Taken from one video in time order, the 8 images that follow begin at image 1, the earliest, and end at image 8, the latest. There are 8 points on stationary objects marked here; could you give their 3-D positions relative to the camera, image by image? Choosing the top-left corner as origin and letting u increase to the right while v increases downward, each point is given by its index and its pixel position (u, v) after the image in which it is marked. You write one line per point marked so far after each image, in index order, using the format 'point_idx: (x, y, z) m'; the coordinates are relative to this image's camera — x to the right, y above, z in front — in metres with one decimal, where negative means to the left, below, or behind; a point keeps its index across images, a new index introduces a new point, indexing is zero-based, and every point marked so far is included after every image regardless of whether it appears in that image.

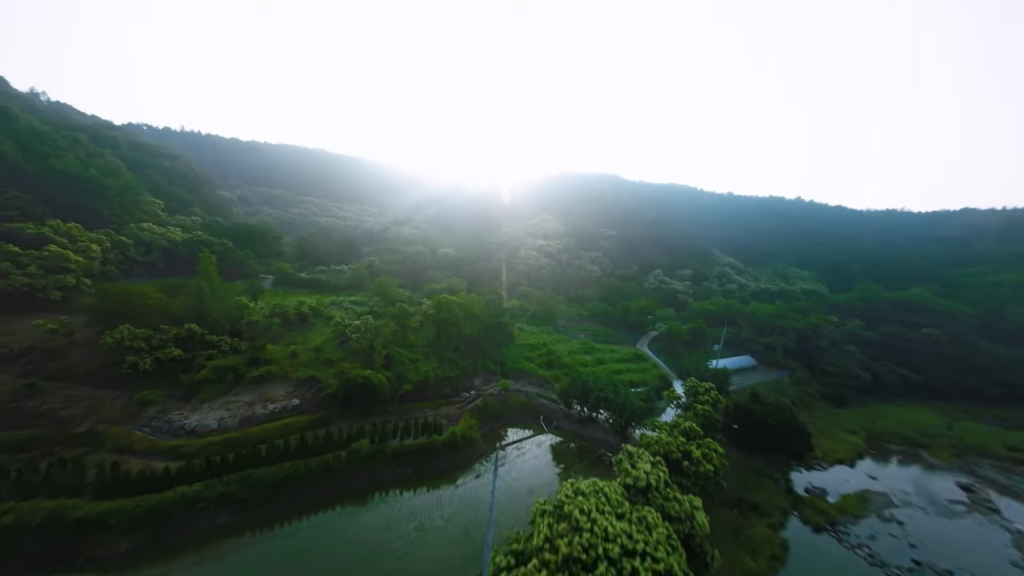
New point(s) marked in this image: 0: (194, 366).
0: (-18.2, -4.5, +19.3) m
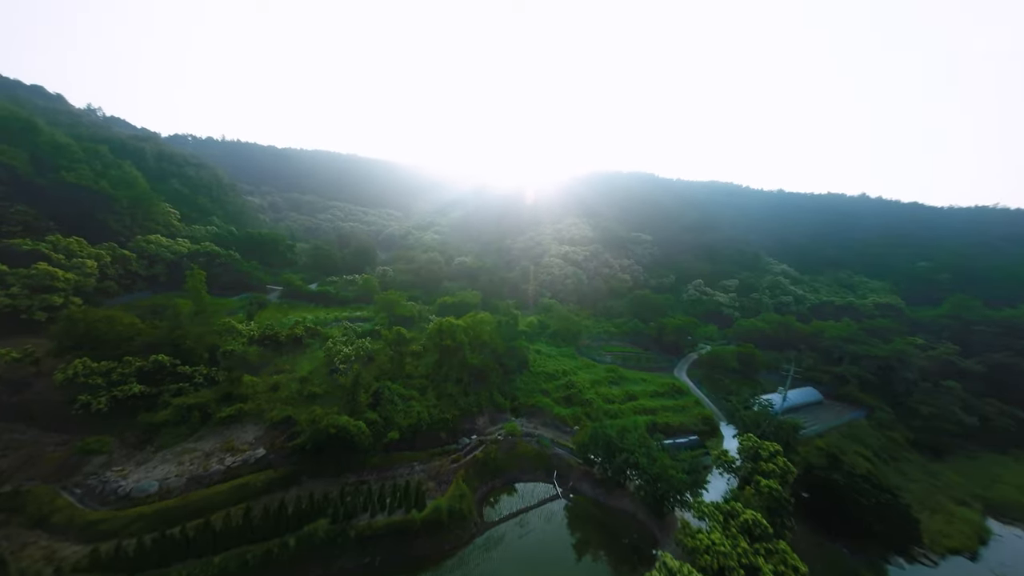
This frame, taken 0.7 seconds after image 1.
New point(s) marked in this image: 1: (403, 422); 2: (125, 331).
0: (-18.0, -5.9, +17.1) m
1: (-6.0, -7.3, +18.4) m
2: (-21.3, -2.4, +18.5) m
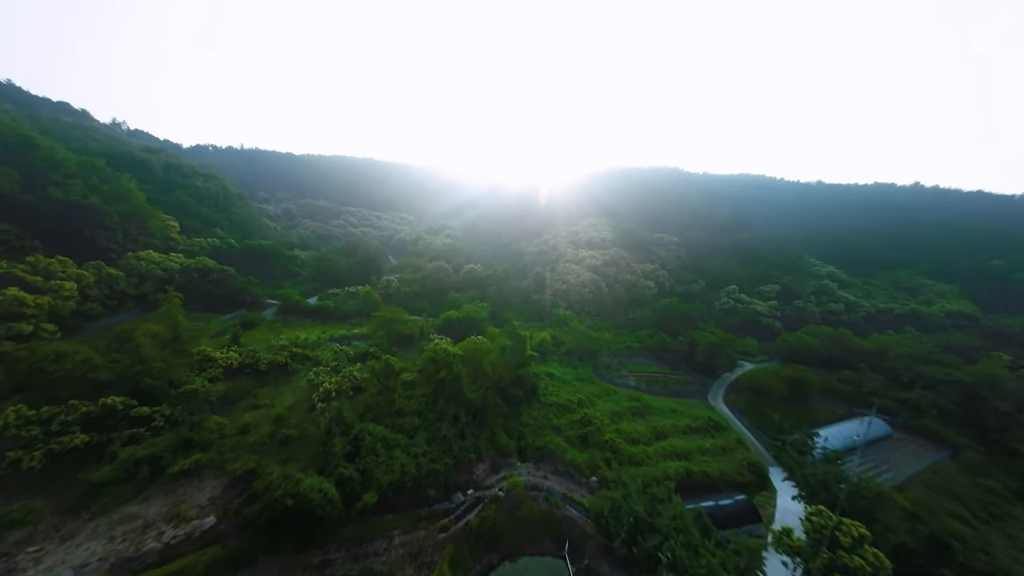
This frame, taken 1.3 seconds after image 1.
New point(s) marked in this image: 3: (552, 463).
0: (-18.0, -7.5, +14.8) m
1: (-5.9, -8.7, +15.4) m
2: (-21.2, -3.9, +16.4) m
3: (+2.3, -9.9, +19.1) m
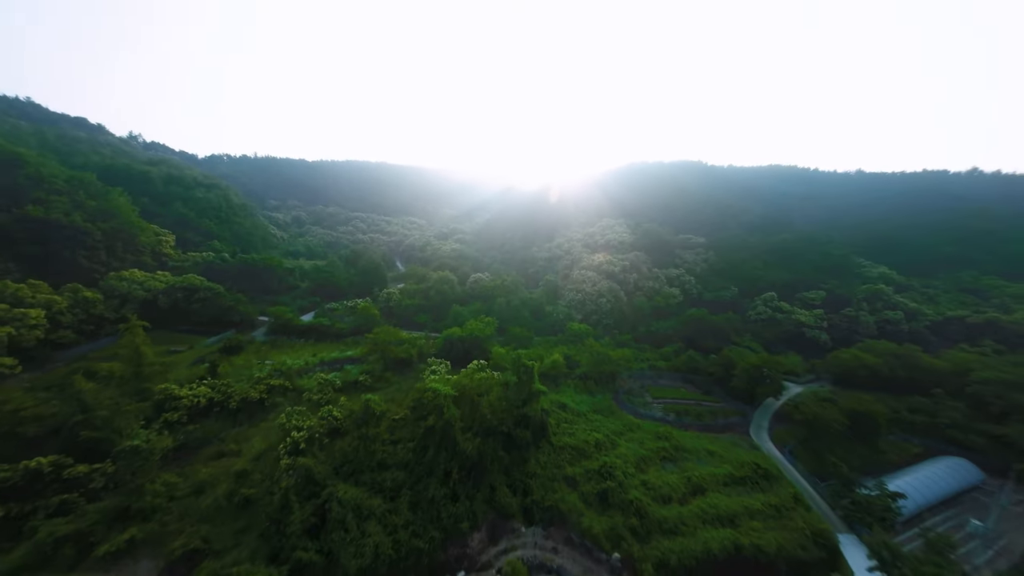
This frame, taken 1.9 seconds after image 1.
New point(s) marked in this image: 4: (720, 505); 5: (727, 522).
0: (-18.0, -9.1, +12.4) m
1: (-6.0, -10.2, +12.3) m
2: (-21.3, -5.6, +14.1) m
3: (+2.4, -11.2, +15.7) m
4: (+10.4, -10.8, +17.0) m
5: (+10.4, -11.2, +16.2) m
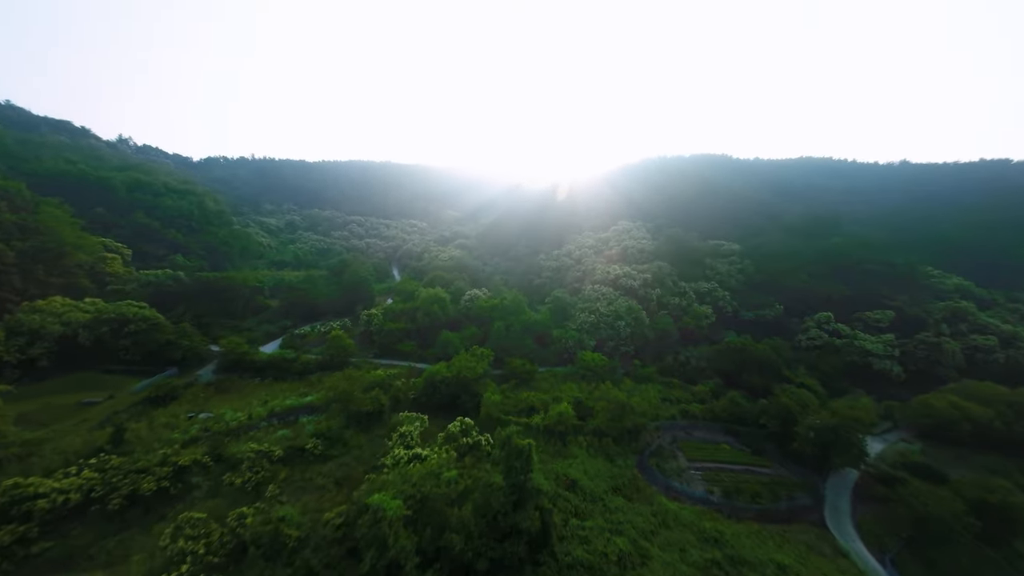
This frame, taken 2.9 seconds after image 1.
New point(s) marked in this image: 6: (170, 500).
0: (-18.8, -11.4, +7.2) m
1: (-6.7, -12.4, +6.8) m
2: (-22.0, -7.9, +9.0) m
3: (+1.8, -13.4, +9.9) m
4: (+9.8, -12.9, +10.9) m
5: (+9.8, -13.3, +10.2) m
6: (-15.6, -9.6, +15.2) m
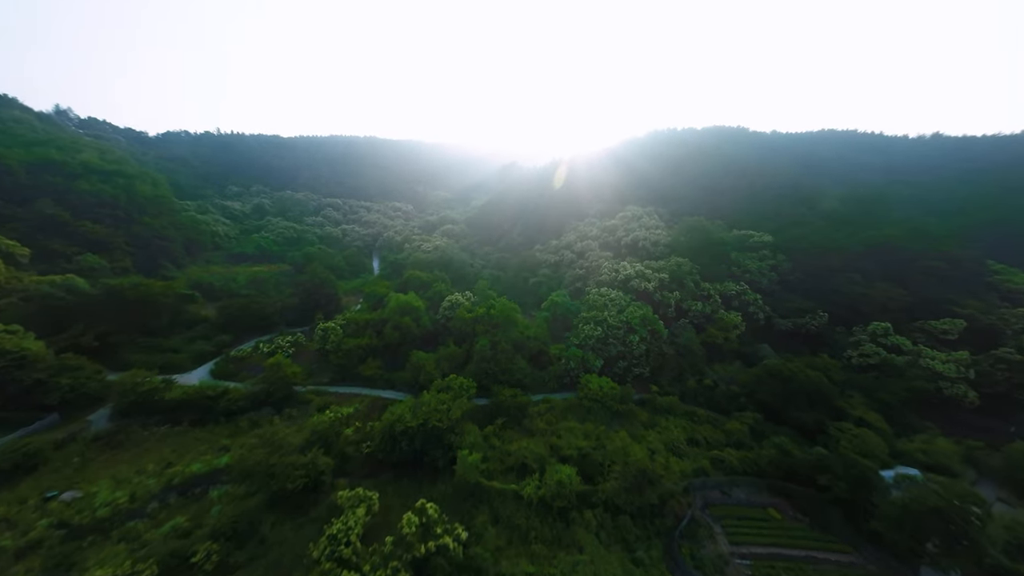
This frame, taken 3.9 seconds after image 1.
0: (-19.4, -13.7, +1.6) m
1: (-7.3, -14.6, +1.4) m
2: (-22.7, -10.1, +3.2) m
3: (+1.2, -15.3, +4.6) m
4: (+9.2, -14.8, +5.7) m
5: (+9.2, -15.2, +5.0) m
6: (-16.3, -11.3, +9.6) m
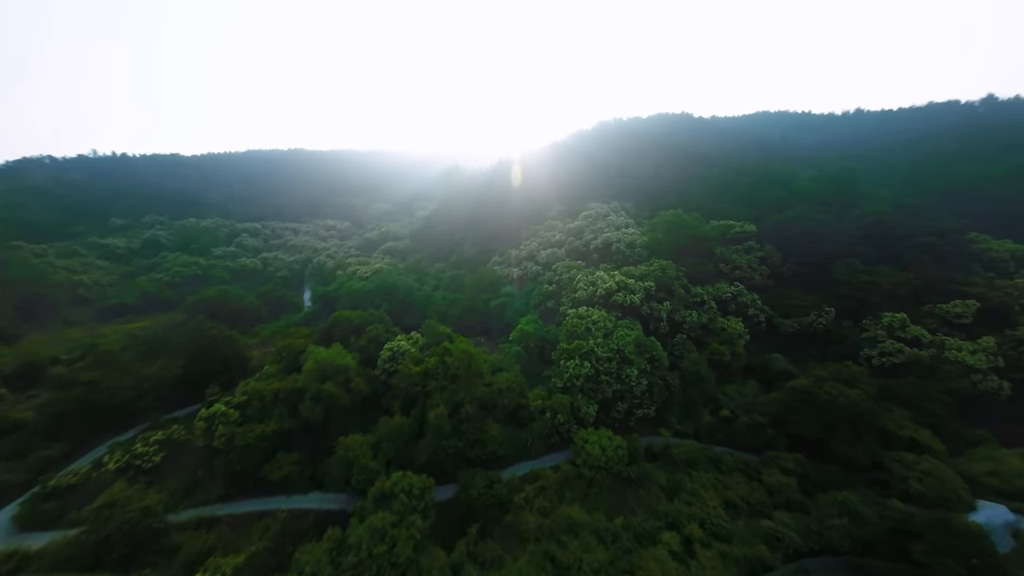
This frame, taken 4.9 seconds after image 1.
0: (-17.2, -17.8, -6.9) m
1: (-5.1, -17.3, -5.7) m
2: (-21.0, -14.6, -5.7) m
3: (+2.9, -17.1, -1.5) m
4: (+10.7, -15.7, +0.5) m
5: (+10.8, -16.1, -0.3) m
6: (-15.3, -15.2, +1.4) m
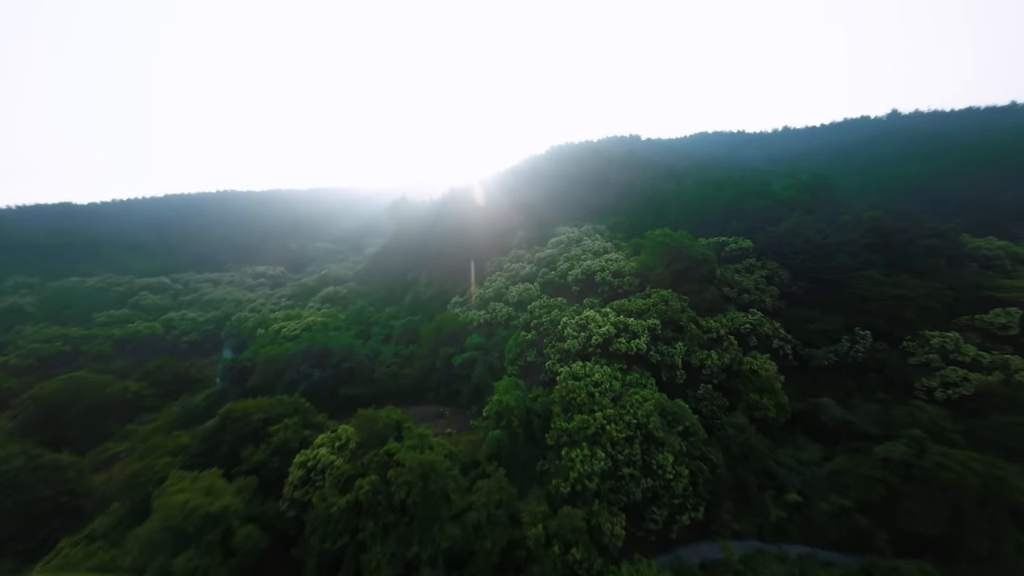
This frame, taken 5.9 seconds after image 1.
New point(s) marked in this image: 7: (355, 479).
0: (-13.7, -19.5, -16.5) m
1: (-1.9, -18.1, -14.0) m
2: (-17.9, -16.7, -15.5) m
3: (+5.6, -17.6, -8.9) m
4: (+12.9, -15.7, -5.9) m
5: (+13.2, -16.0, -6.7) m
6: (-13.0, -17.4, -7.9) m
7: (-6.3, -7.8, +13.9) m
